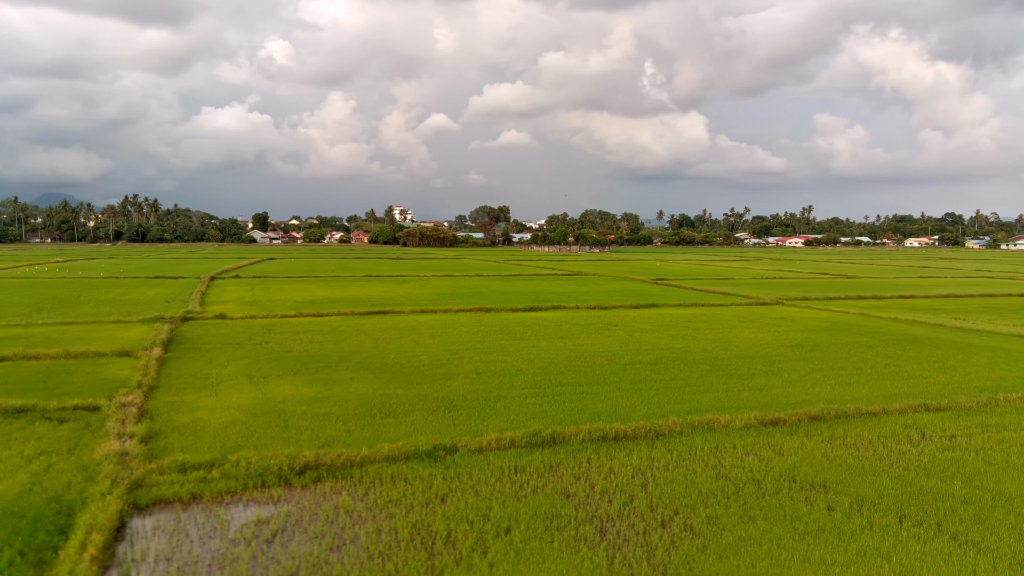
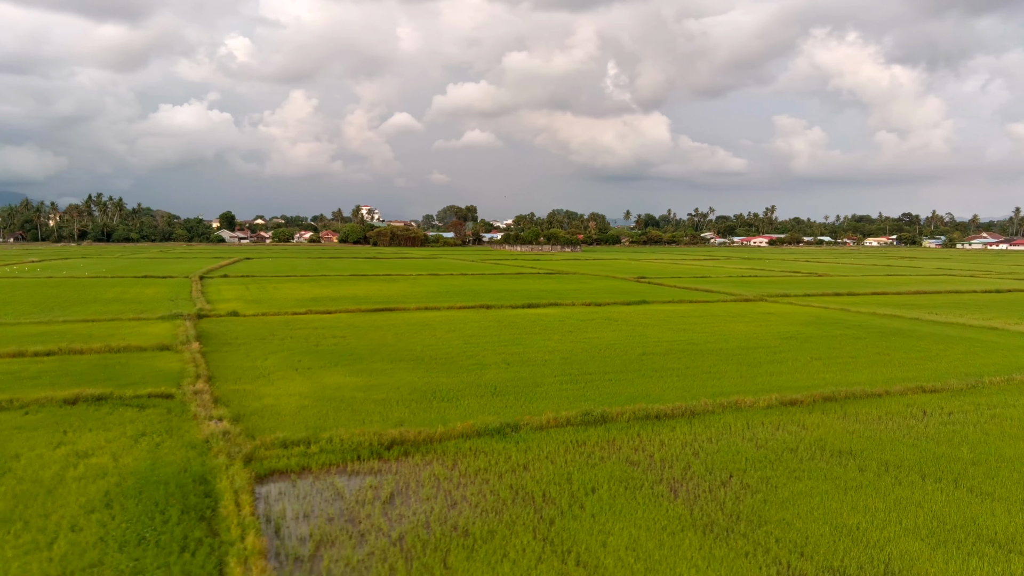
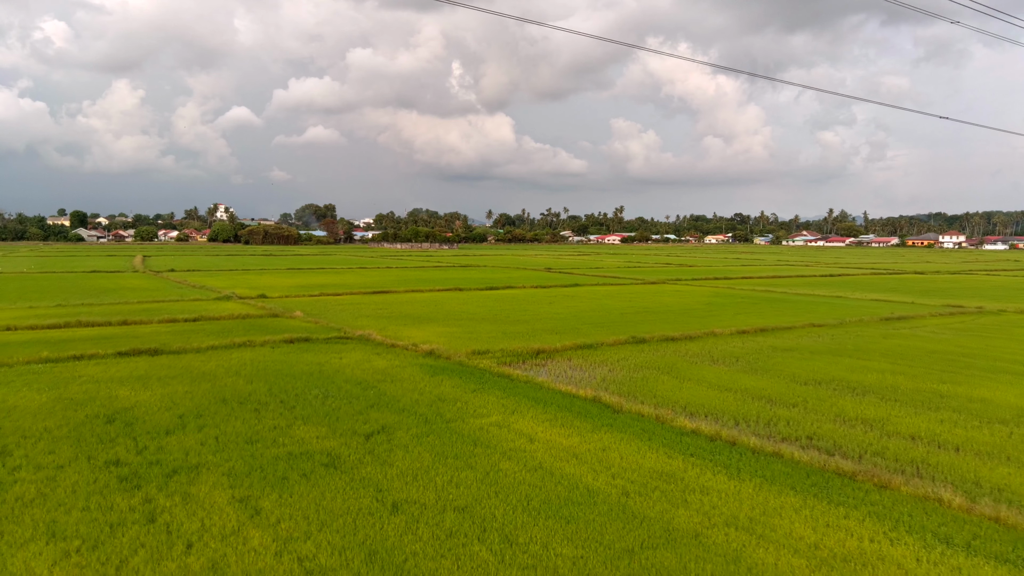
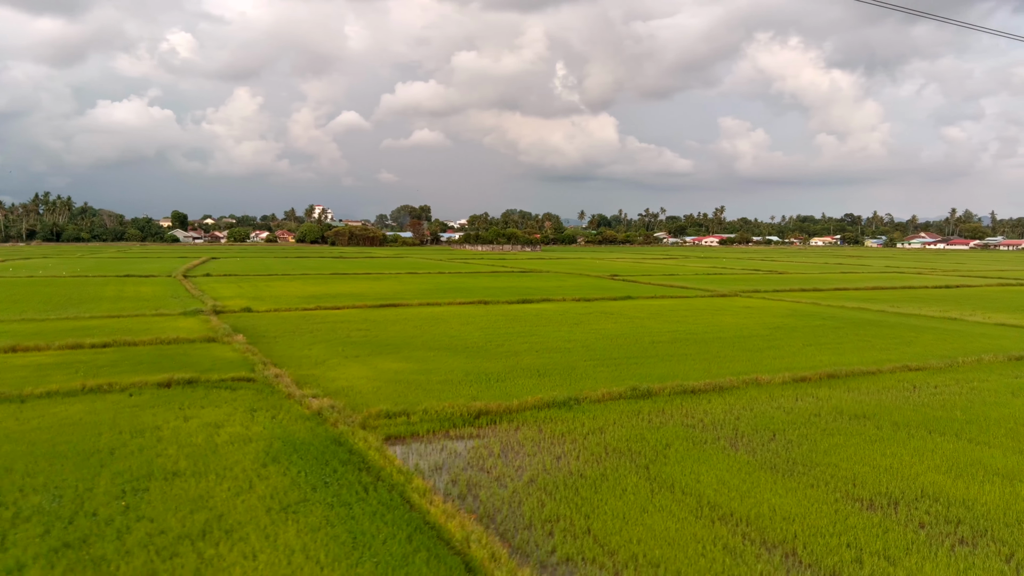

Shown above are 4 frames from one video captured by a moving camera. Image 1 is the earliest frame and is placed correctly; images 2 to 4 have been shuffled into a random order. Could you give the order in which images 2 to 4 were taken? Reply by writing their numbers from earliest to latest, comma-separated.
2, 4, 3
